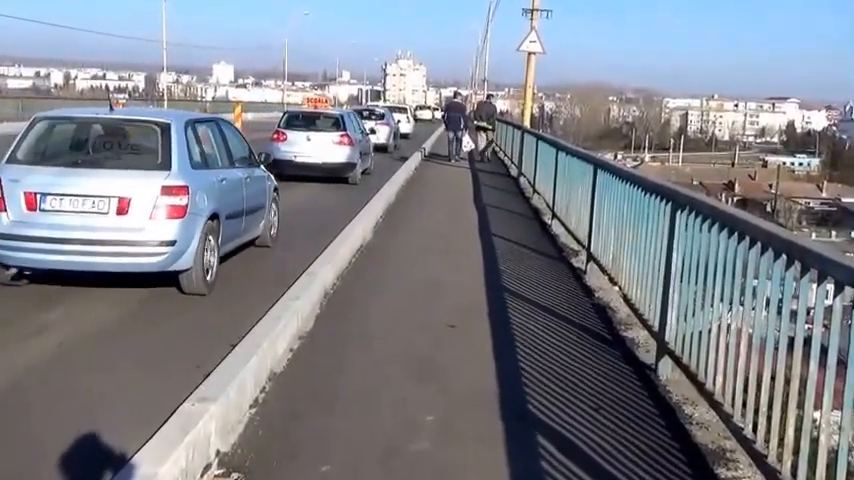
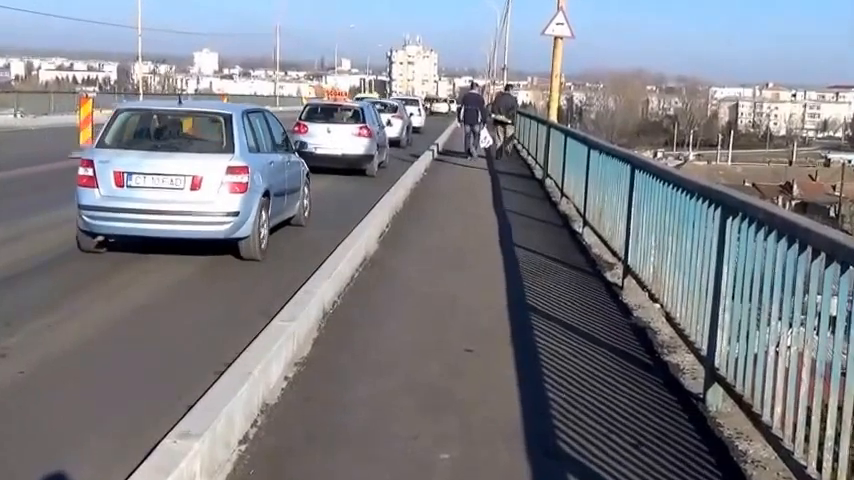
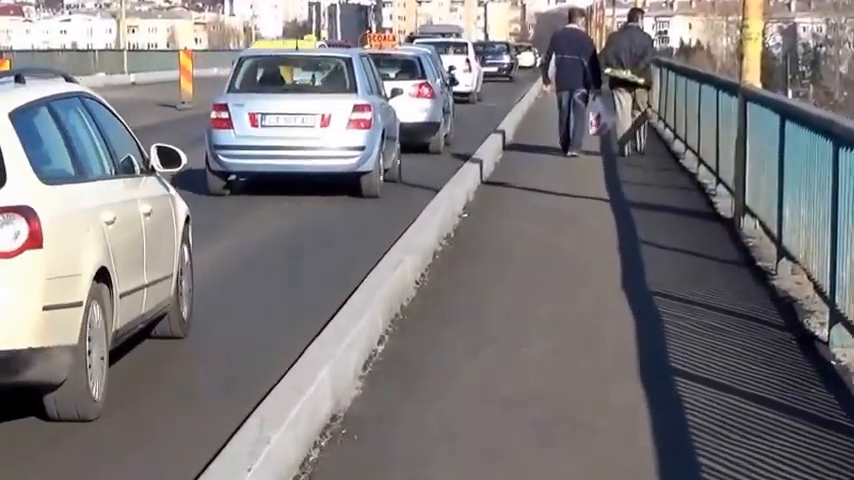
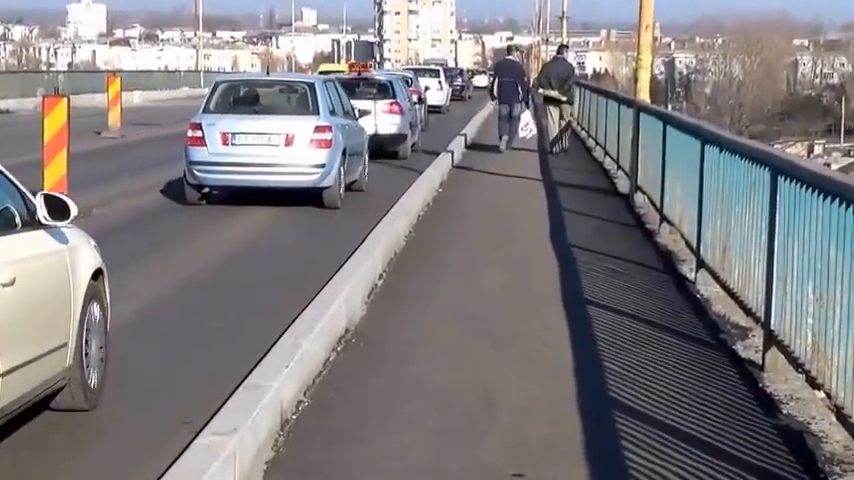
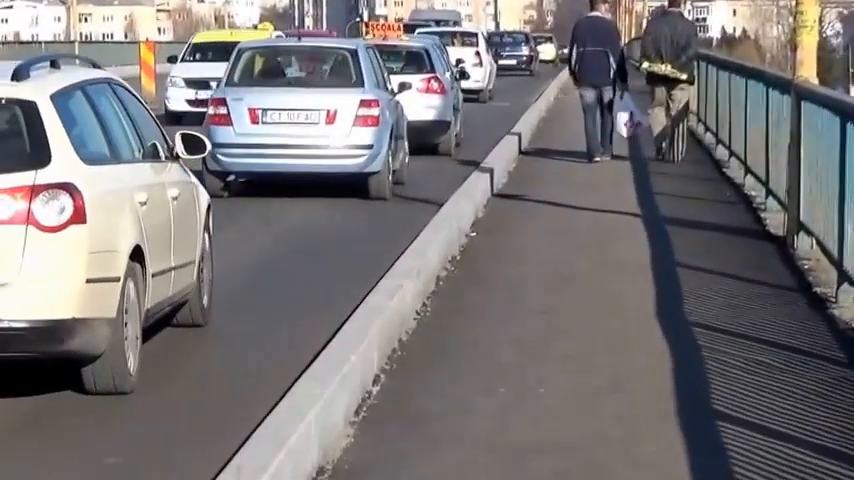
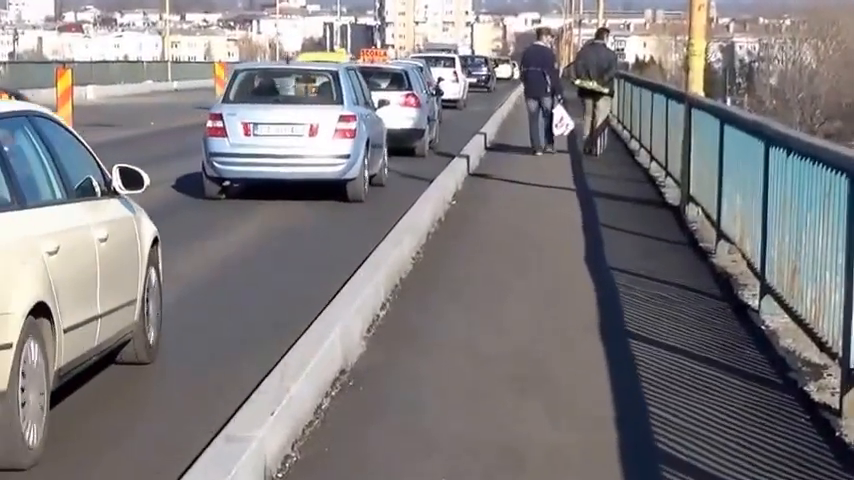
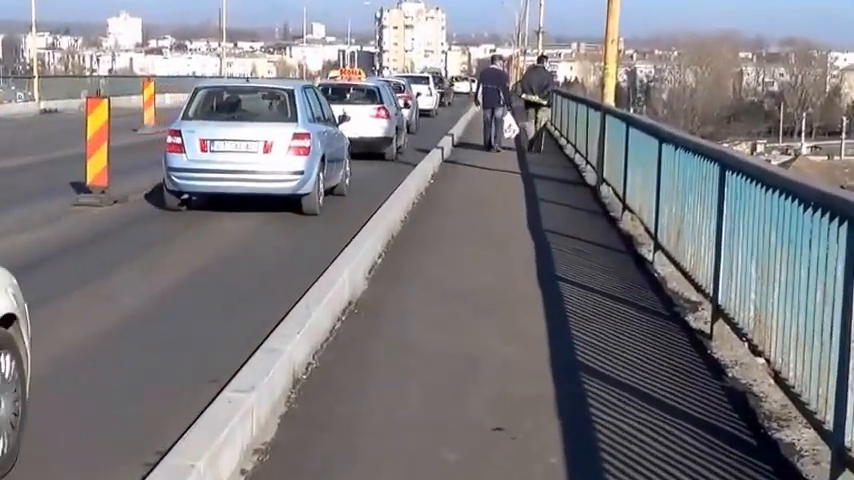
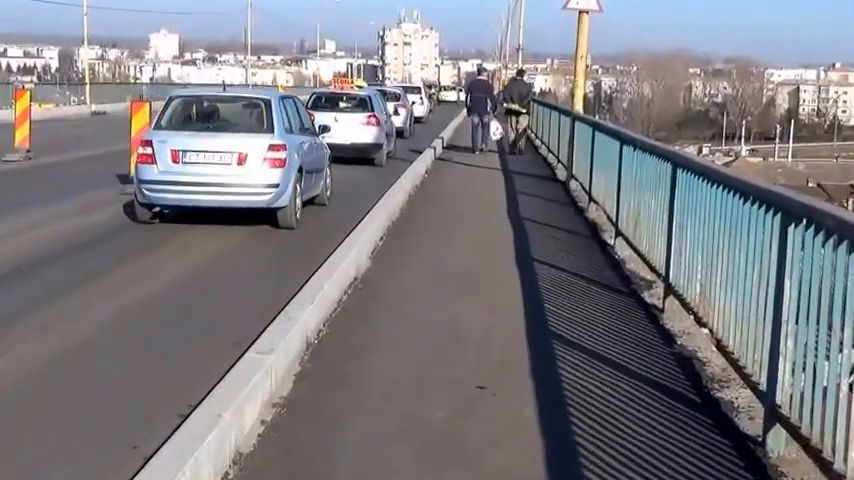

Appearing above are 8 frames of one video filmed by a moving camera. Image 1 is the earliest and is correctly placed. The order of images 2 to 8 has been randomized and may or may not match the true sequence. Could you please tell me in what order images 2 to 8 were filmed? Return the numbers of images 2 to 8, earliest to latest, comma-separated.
2, 8, 7, 4, 6, 3, 5
